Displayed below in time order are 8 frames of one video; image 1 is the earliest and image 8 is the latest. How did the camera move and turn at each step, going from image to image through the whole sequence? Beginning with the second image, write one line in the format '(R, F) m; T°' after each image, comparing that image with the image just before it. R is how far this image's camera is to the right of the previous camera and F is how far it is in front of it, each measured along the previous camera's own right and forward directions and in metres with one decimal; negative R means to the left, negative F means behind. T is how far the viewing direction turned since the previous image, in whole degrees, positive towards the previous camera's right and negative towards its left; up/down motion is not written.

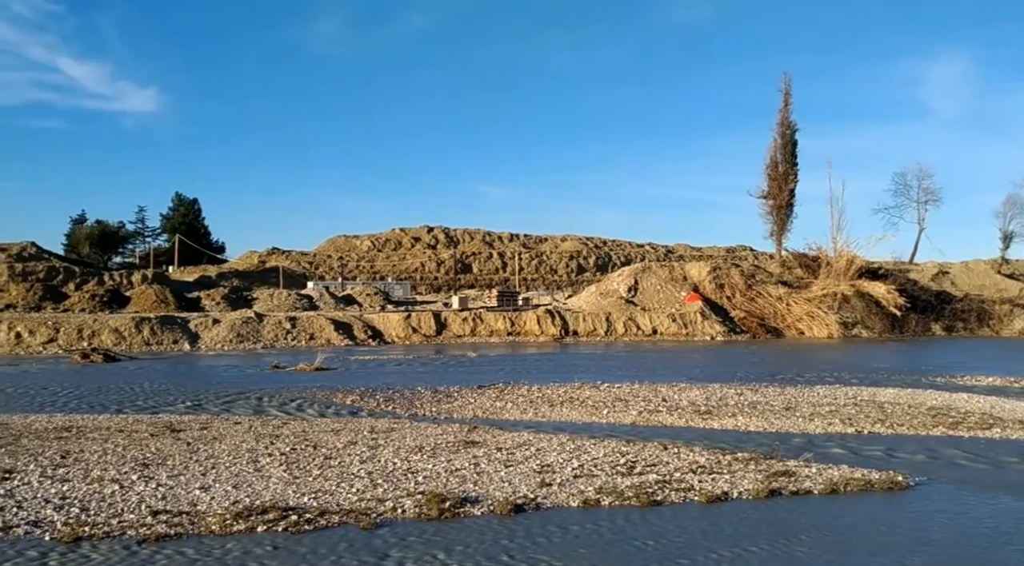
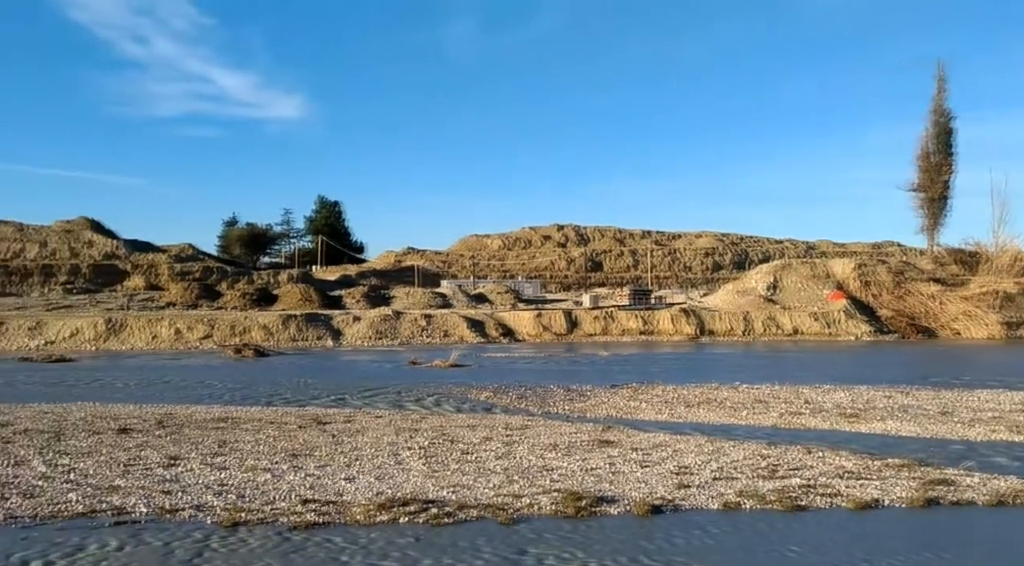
(-0.4, 0.0) m; -8°
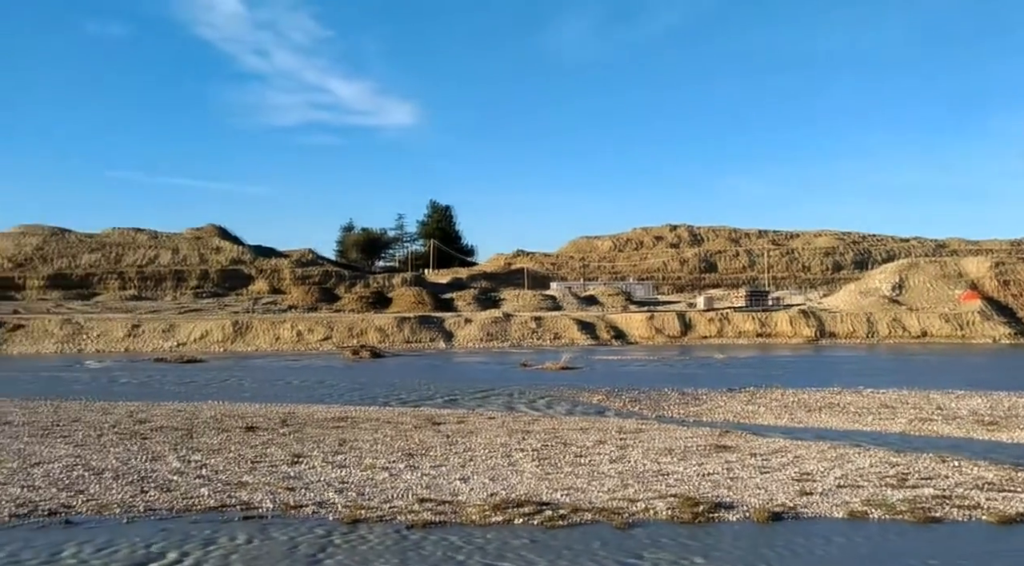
(-0.3, 0.0) m; -6°
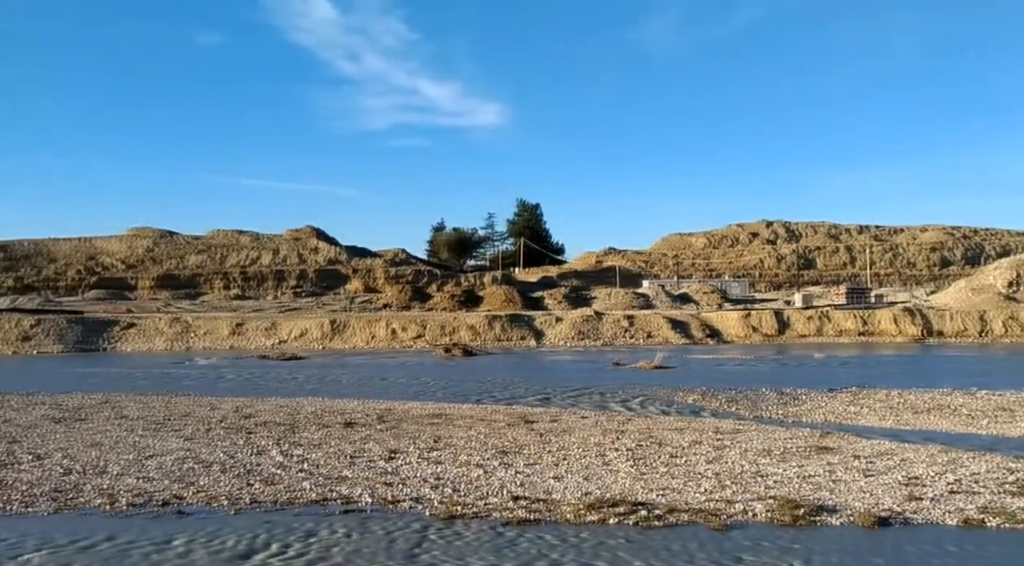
(-0.3, 0.0) m; -5°
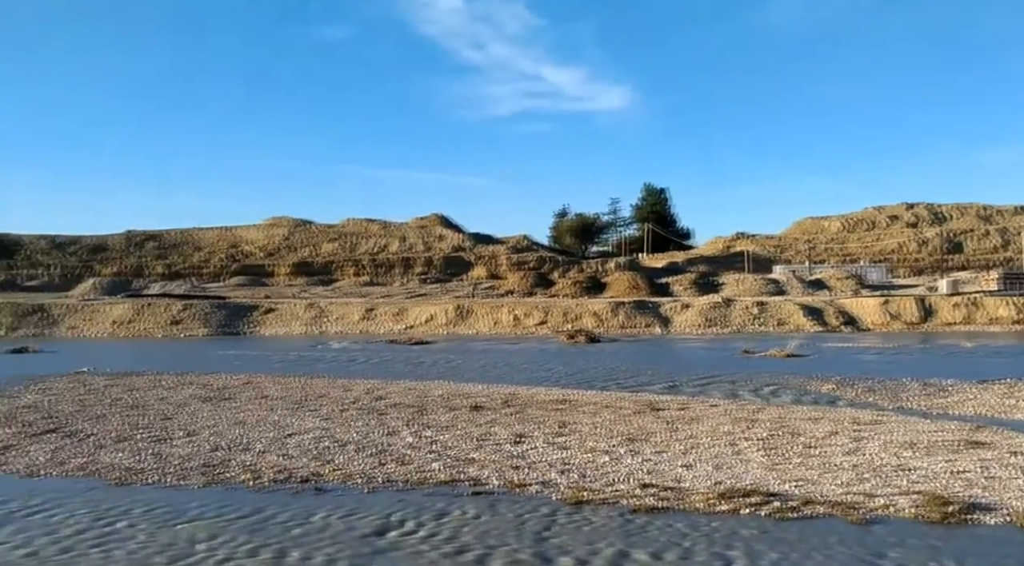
(-0.4, 0.0) m; -7°
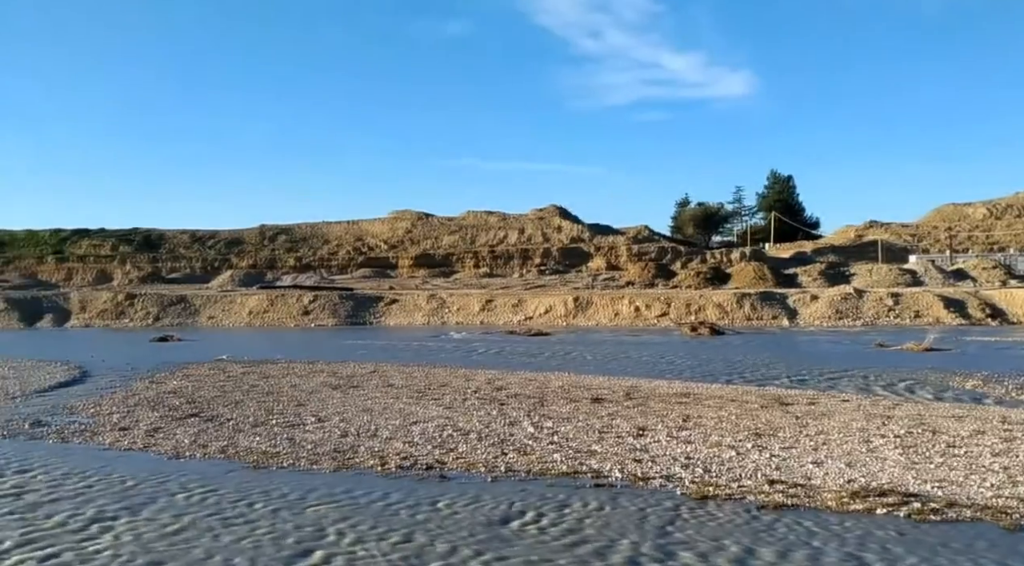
(-0.3, 0.0) m; -7°
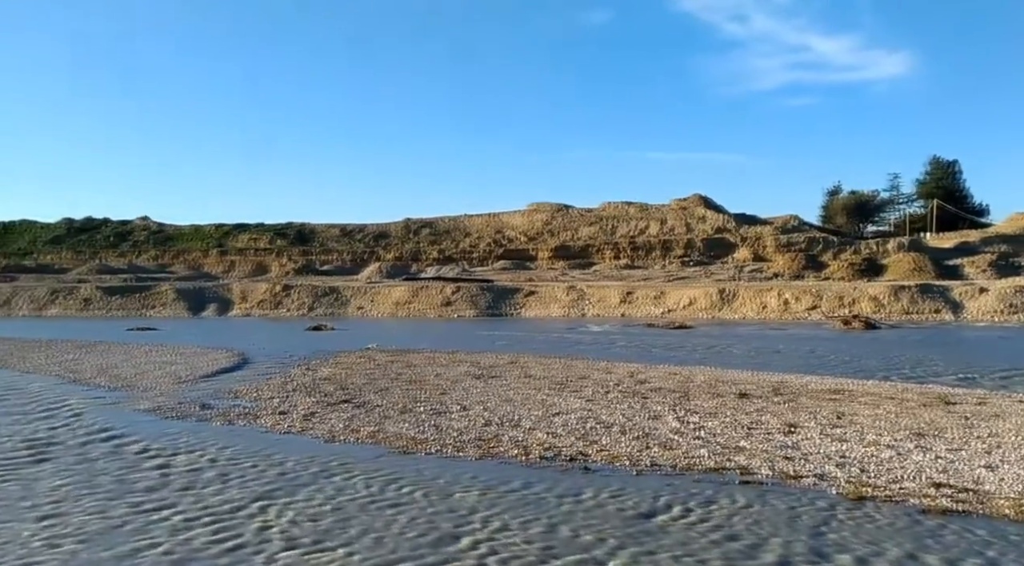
(-0.4, 0.0) m; -8°
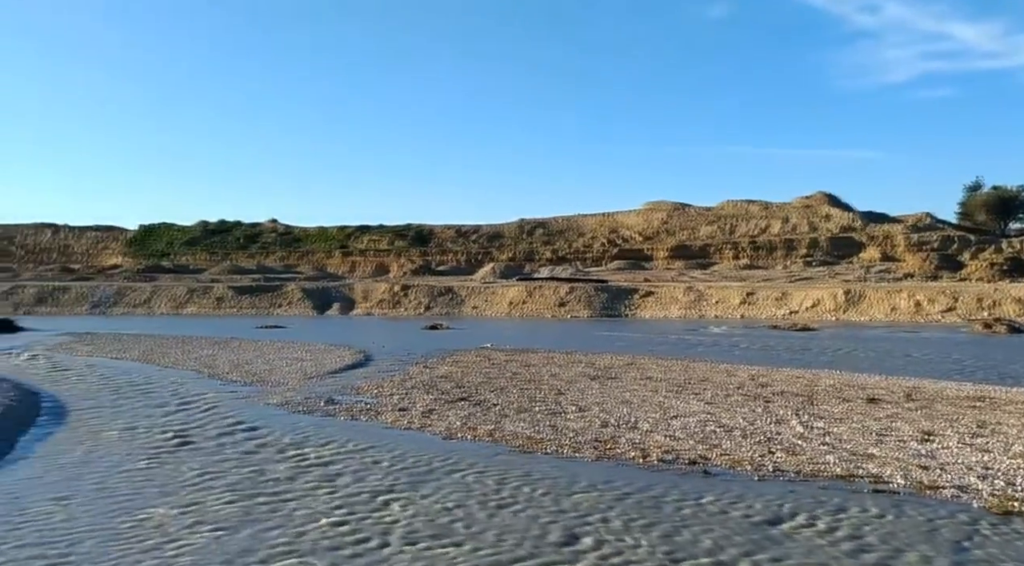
(-0.3, 0.0) m; -7°
